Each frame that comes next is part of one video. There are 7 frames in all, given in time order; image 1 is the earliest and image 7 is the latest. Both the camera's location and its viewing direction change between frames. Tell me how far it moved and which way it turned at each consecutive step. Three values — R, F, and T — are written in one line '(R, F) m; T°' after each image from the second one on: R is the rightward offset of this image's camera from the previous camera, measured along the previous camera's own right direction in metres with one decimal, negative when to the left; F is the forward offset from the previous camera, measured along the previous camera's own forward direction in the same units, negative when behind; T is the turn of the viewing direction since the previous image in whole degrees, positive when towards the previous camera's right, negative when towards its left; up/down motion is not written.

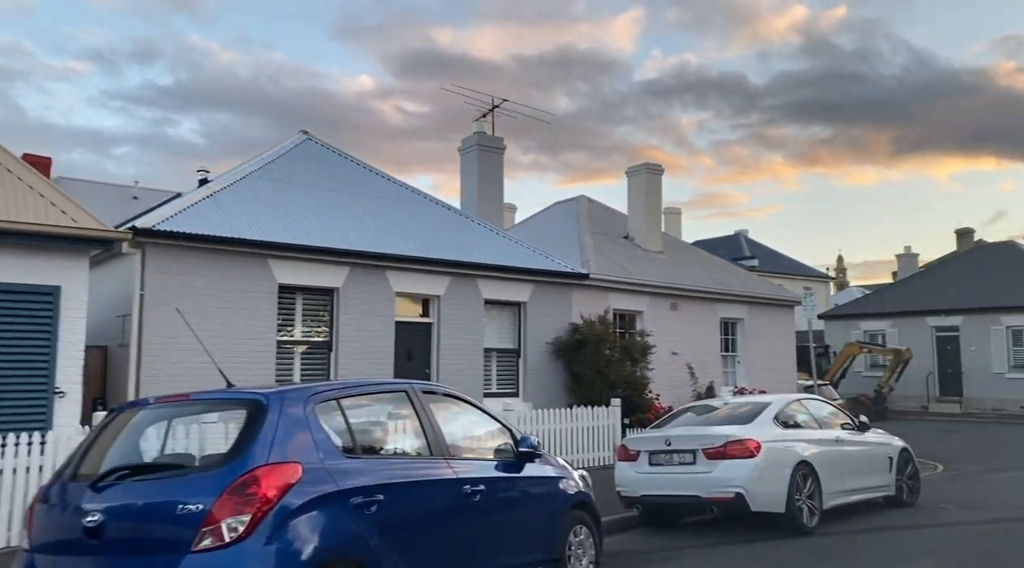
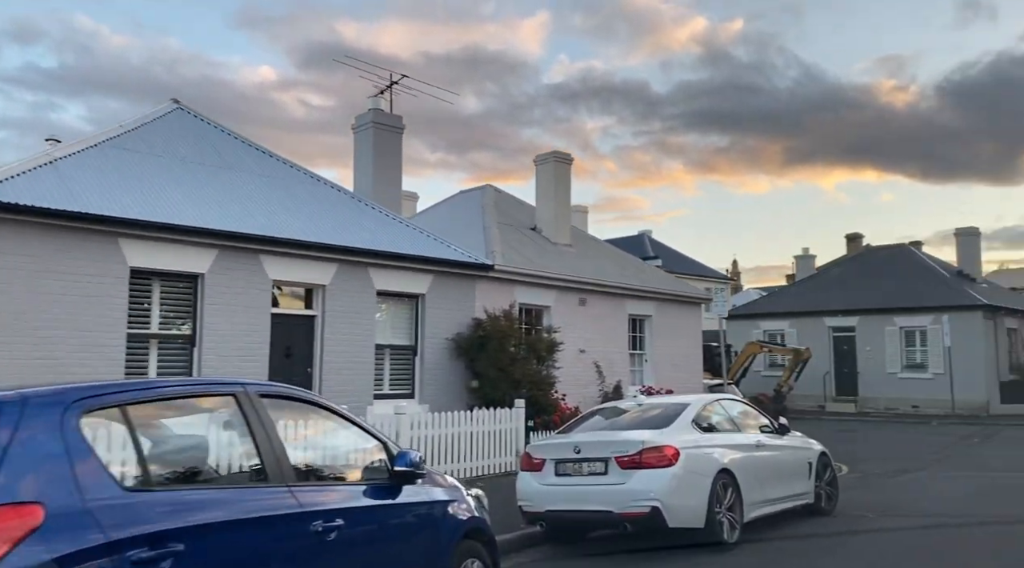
(+0.2, +1.2) m; +7°
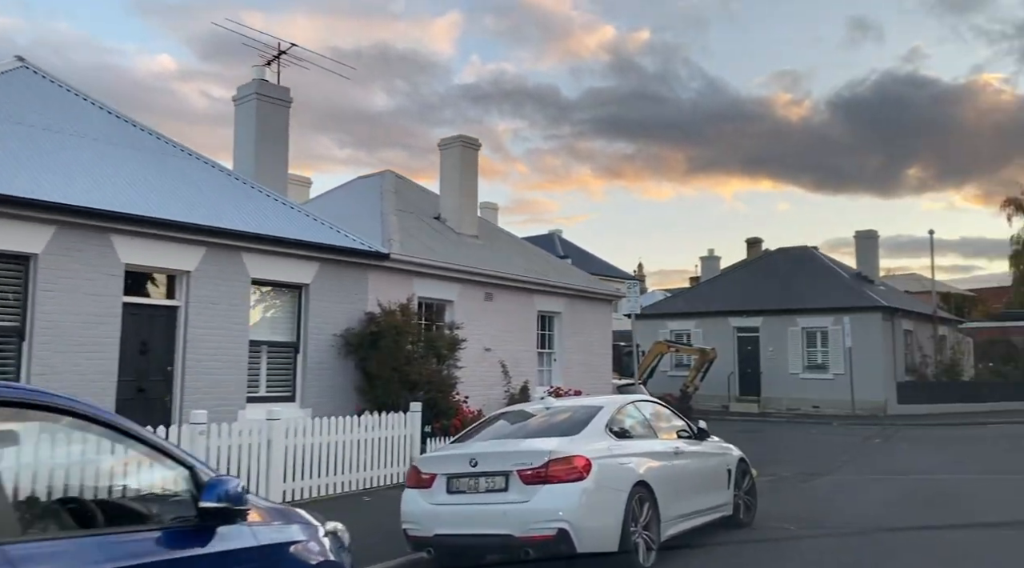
(+0.2, +1.2) m; +6°
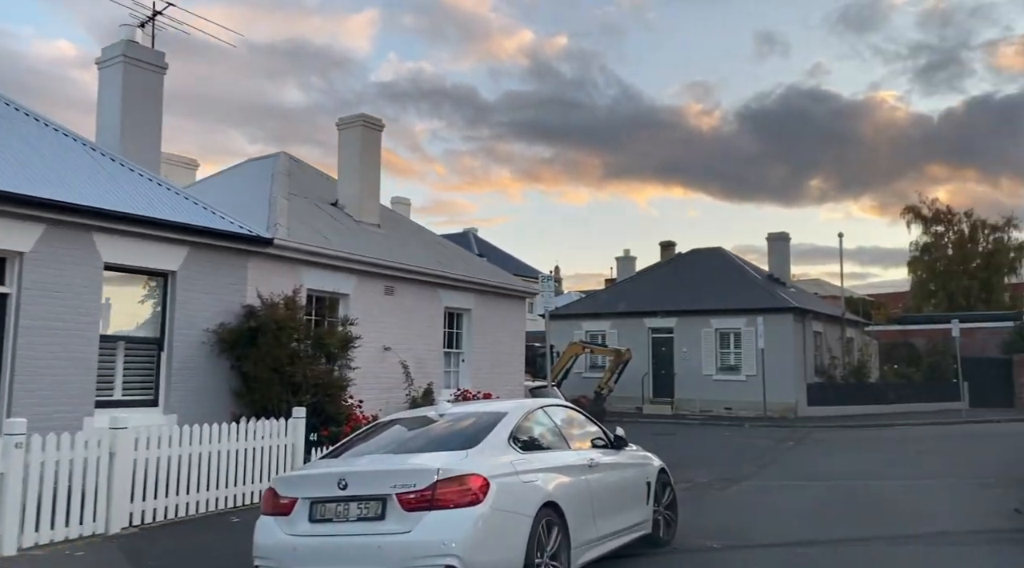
(+0.2, +1.2) m; +6°
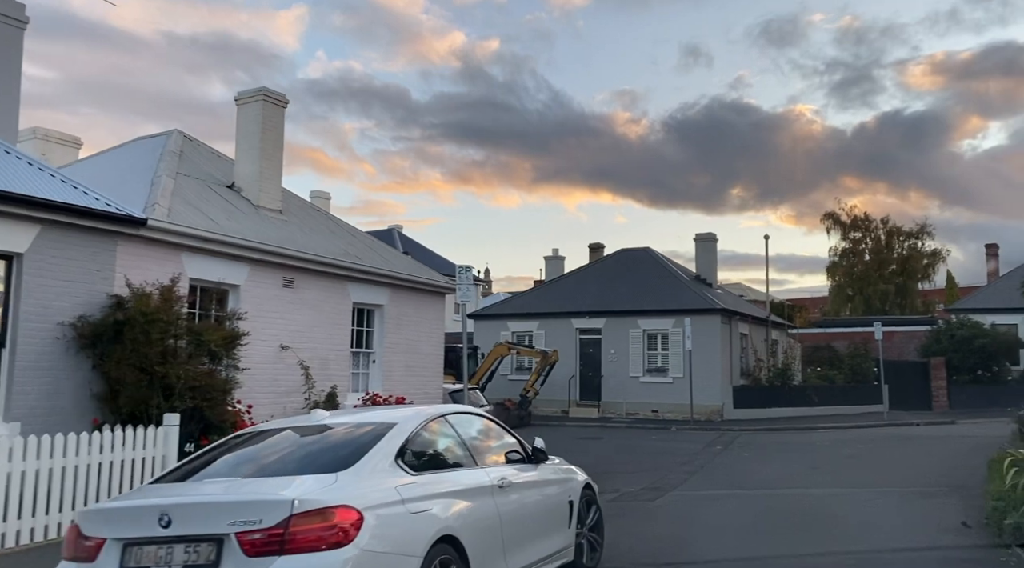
(+0.2, +1.2) m; +5°
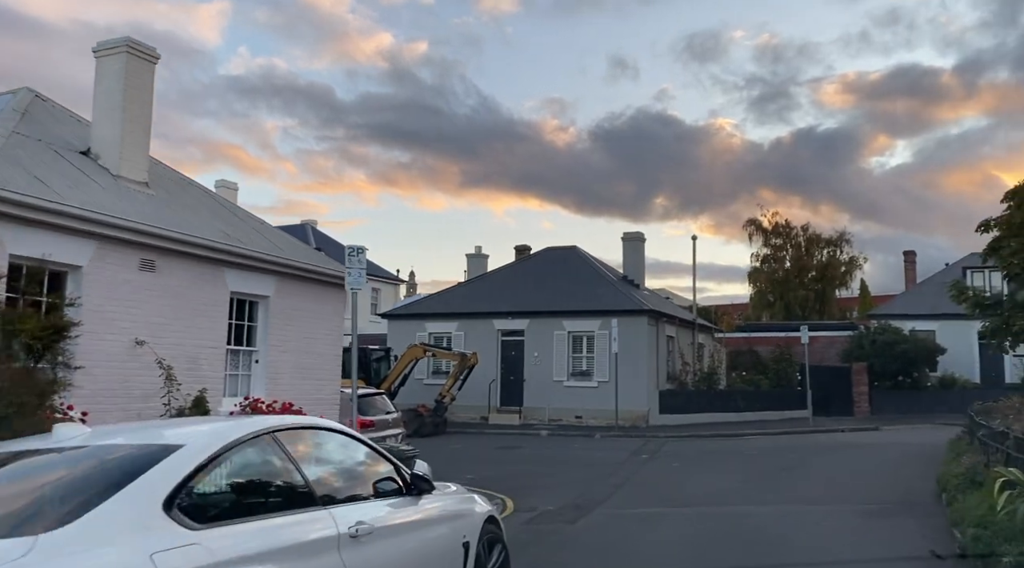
(+0.3, +1.6) m; +5°
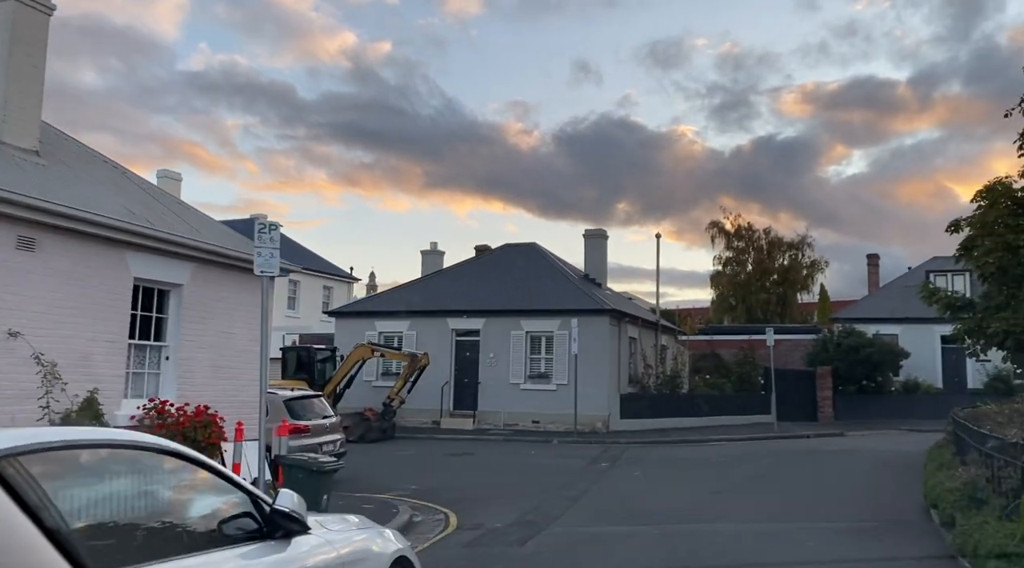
(+0.2, +1.3) m; +3°
